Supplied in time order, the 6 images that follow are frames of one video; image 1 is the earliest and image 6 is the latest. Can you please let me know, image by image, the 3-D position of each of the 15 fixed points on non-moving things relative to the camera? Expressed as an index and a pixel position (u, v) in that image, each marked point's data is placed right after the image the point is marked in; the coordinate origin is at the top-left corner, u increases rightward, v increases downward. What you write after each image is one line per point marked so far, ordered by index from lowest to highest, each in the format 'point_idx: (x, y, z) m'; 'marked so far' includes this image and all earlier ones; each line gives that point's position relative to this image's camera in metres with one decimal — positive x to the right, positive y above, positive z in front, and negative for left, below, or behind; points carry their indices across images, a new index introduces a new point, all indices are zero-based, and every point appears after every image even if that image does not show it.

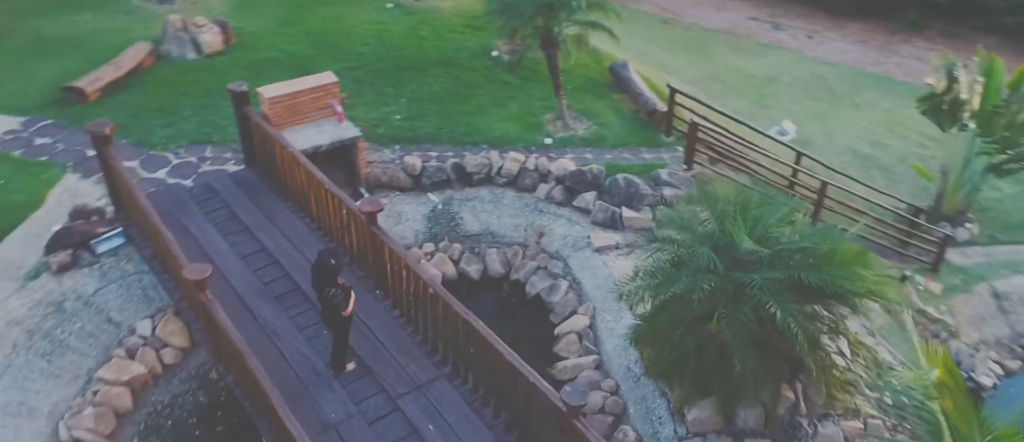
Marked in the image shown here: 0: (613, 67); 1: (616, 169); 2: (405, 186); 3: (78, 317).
0: (+1.9, +2.8, +12.3) m
1: (+1.4, +0.7, +9.4) m
2: (-1.4, +0.5, +9.1) m
3: (-4.5, -1.0, +7.1) m
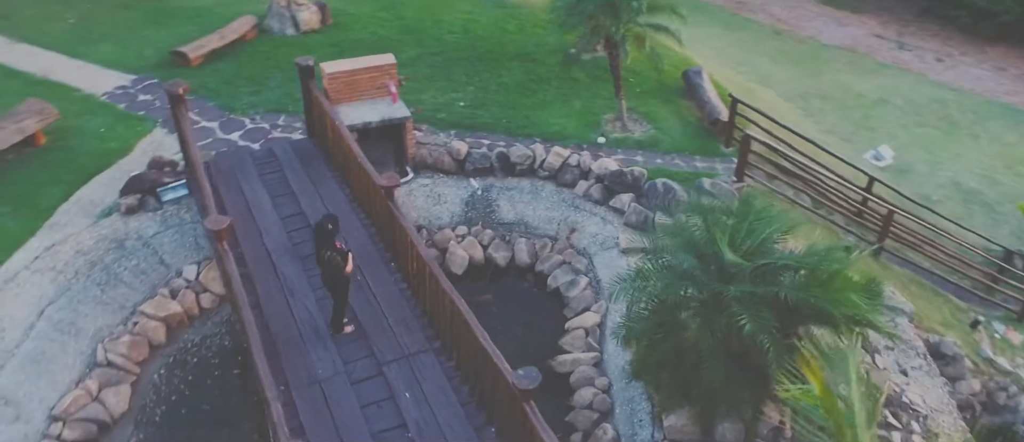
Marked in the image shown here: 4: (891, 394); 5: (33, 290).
0: (+3.1, +2.6, +12.0) m
1: (+2.0, +0.6, +9.3) m
2: (-0.9, +0.7, +9.4) m
3: (-4.4, -0.4, +7.8) m
4: (+3.7, -1.7, +6.6) m
5: (-5.0, -0.7, +7.1) m
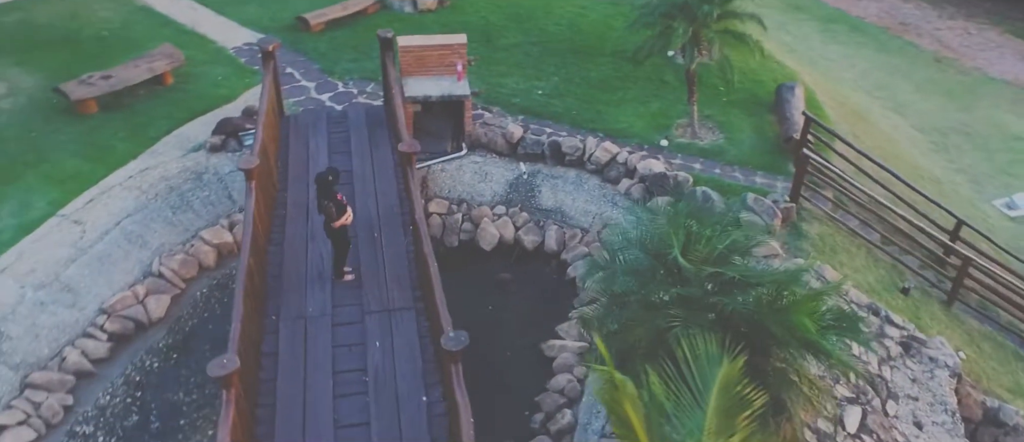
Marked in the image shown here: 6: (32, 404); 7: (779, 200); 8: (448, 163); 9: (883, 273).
0: (+4.5, +2.3, +11.5) m
1: (+2.6, +0.5, +9.0) m
2: (-0.1, +1.0, +9.7) m
3: (-4.0, +0.4, +8.8) m
4: (+3.4, -2.0, +6.1) m
5: (-4.8, +0.2, +8.3) m
6: (-4.3, -1.6, +6.1) m
7: (+3.4, +0.3, +8.6) m
8: (-0.9, +0.8, +9.5) m
9: (+4.6, -0.6, +8.4) m
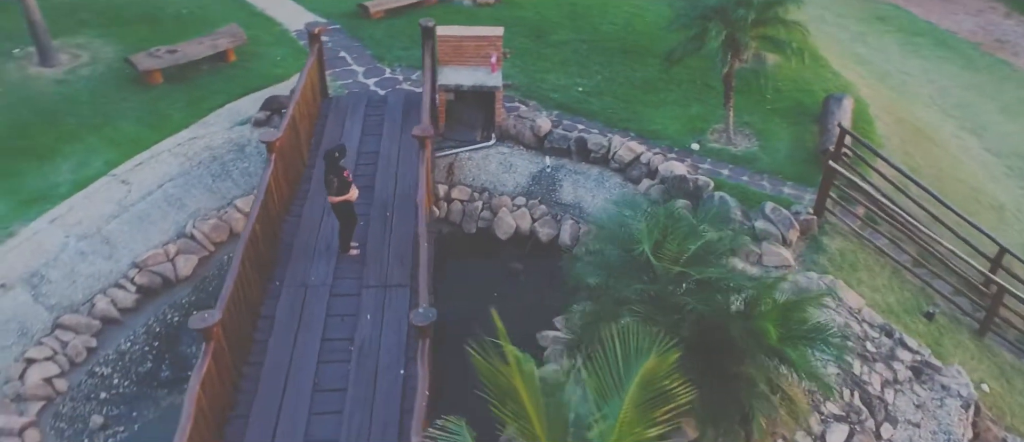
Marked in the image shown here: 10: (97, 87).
0: (+5.2, +2.0, +11.1) m
1: (+2.9, +0.4, +8.9) m
2: (+0.3, +1.1, +9.8) m
3: (-3.7, +0.9, +9.4) m
4: (+3.2, -2.2, +6.0) m
5: (-4.6, +0.7, +8.9) m
6: (-4.5, -1.2, +6.7) m
7: (+3.6, +0.1, +8.4) m
8: (-0.5, +1.0, +9.7) m
9: (+4.7, -0.9, +8.1) m
10: (-7.4, +2.4, +12.0) m
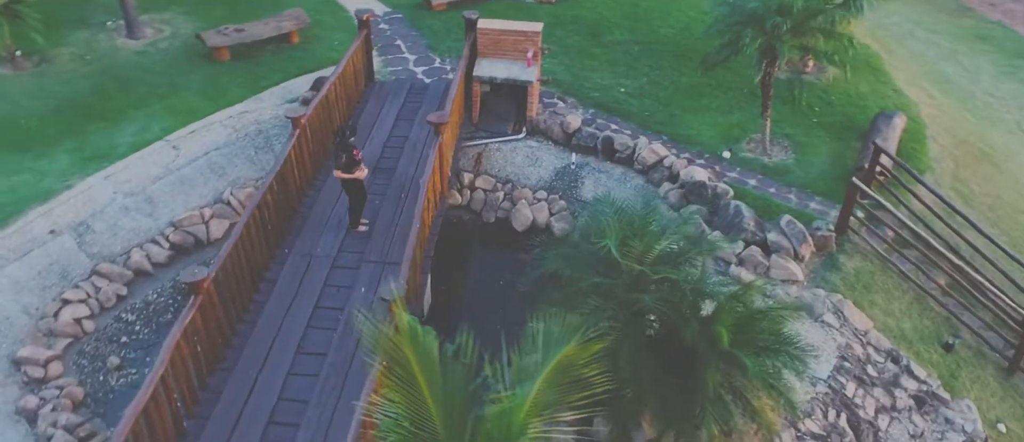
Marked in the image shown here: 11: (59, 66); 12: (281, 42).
0: (+5.8, +1.7, +10.7) m
1: (+3.1, +0.3, +8.7) m
2: (+0.7, +1.2, +9.9) m
3: (-3.3, +1.3, +9.9) m
4: (+2.9, -2.3, +5.8) m
5: (-4.2, +1.2, +9.6) m
6: (-4.5, -0.7, +7.3) m
7: (+3.8, -0.1, +8.2) m
8: (-0.1, +1.1, +9.9) m
9: (+4.8, -1.2, +7.8) m
10: (-6.5, +3.1, +12.9) m
11: (-8.5, +2.9, +12.8) m
12: (-4.6, +3.5, +13.4) m
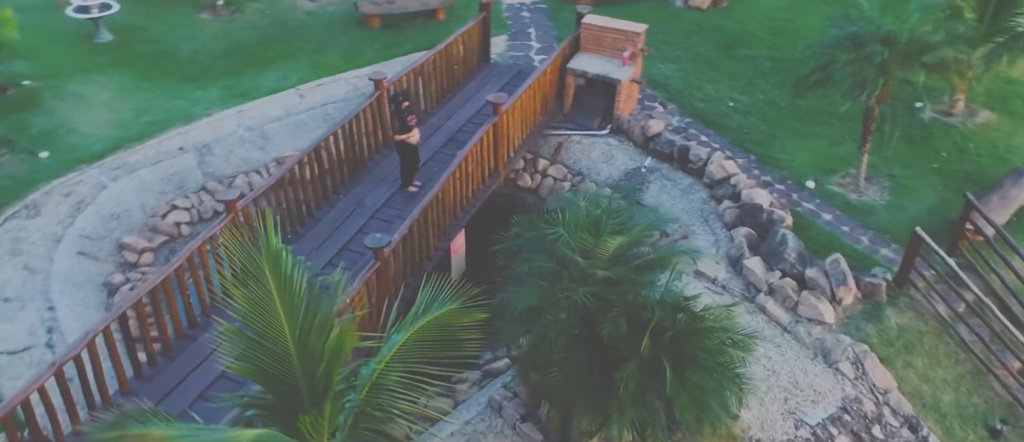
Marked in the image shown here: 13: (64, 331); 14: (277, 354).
0: (+7.0, +0.7, +9.5) m
1: (+3.8, -0.2, +8.3) m
2: (+1.9, +1.2, +10.0) m
3: (-1.9, +2.0, +11.0) m
4: (+2.4, -2.6, +5.6) m
5: (-2.9, +2.1, +10.8) m
6: (-4.1, +0.3, +8.8) m
7: (+4.2, -0.6, +7.6) m
8: (+1.1, +1.2, +10.2) m
9: (+4.8, -1.9, +7.0) m
10: (-3.9, +4.3, +14.6) m
11: (-5.9, +4.5, +15.0) m
12: (-1.9, +4.4, +14.6) m
13: (-4.5, -1.1, +6.8) m
14: (-1.2, -0.7, +3.7) m
